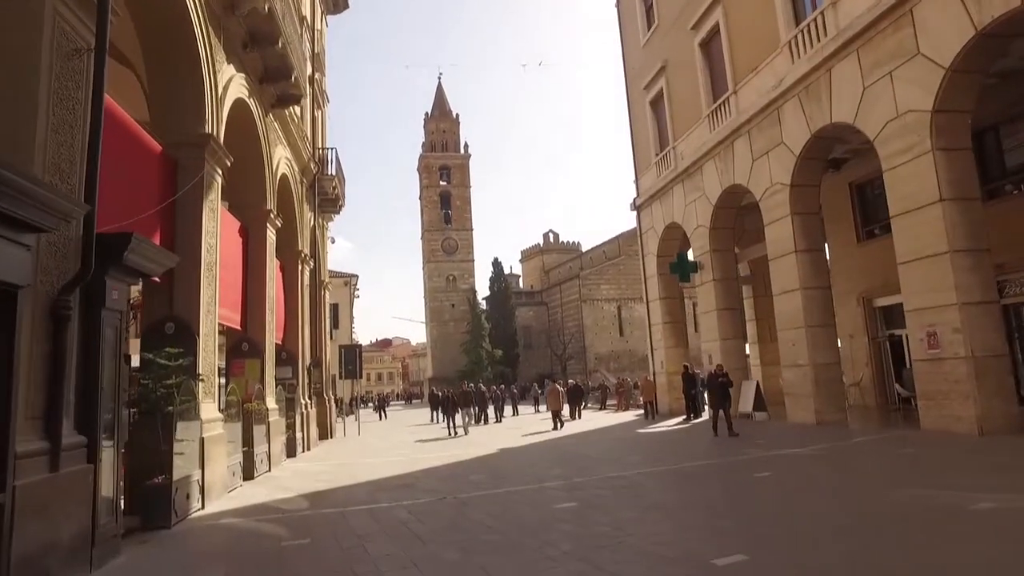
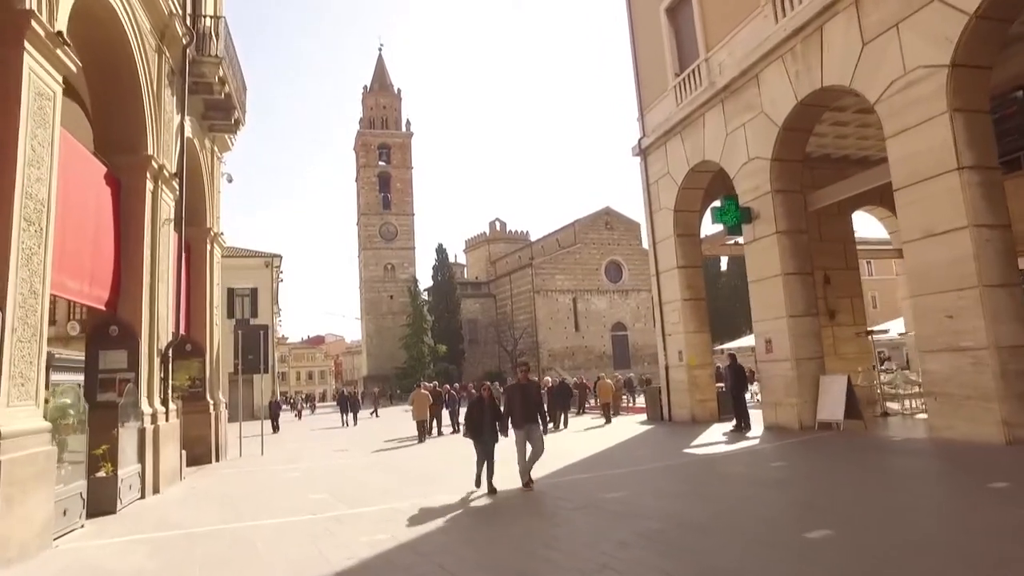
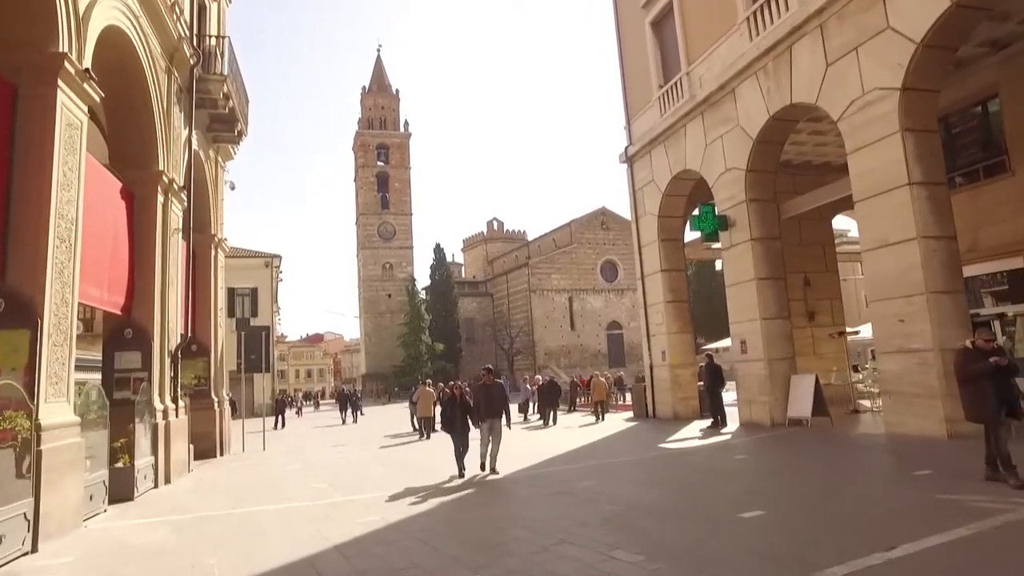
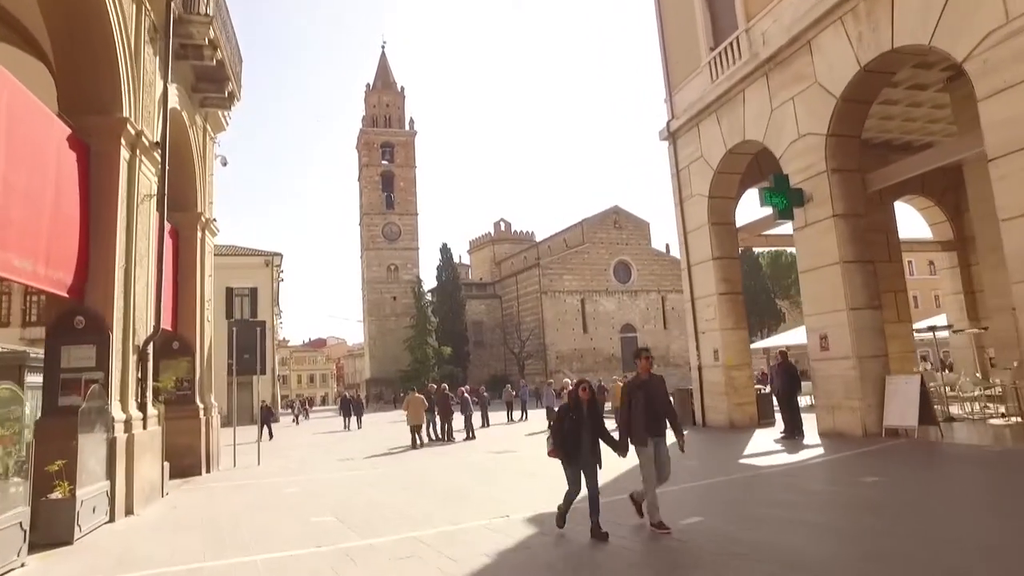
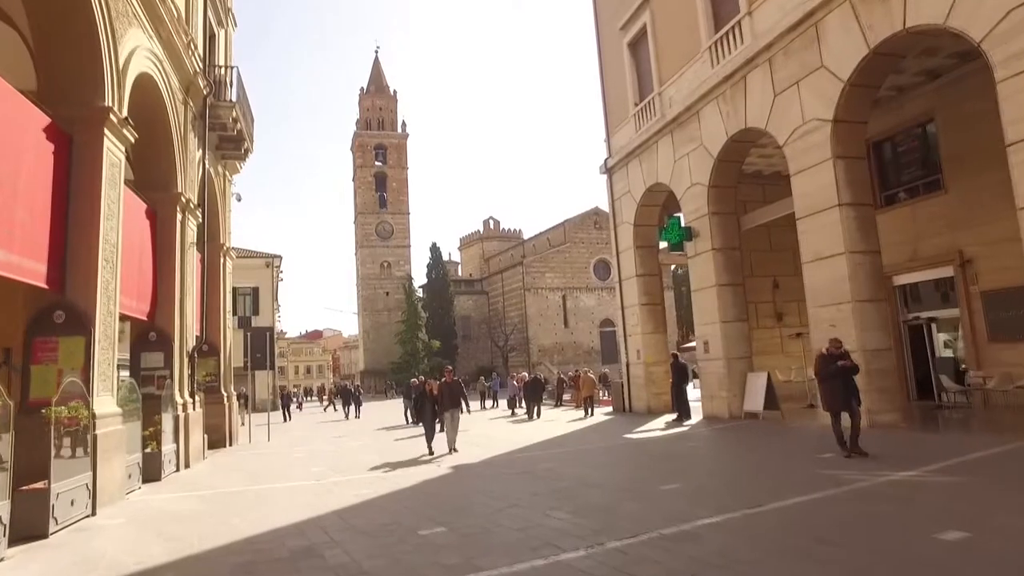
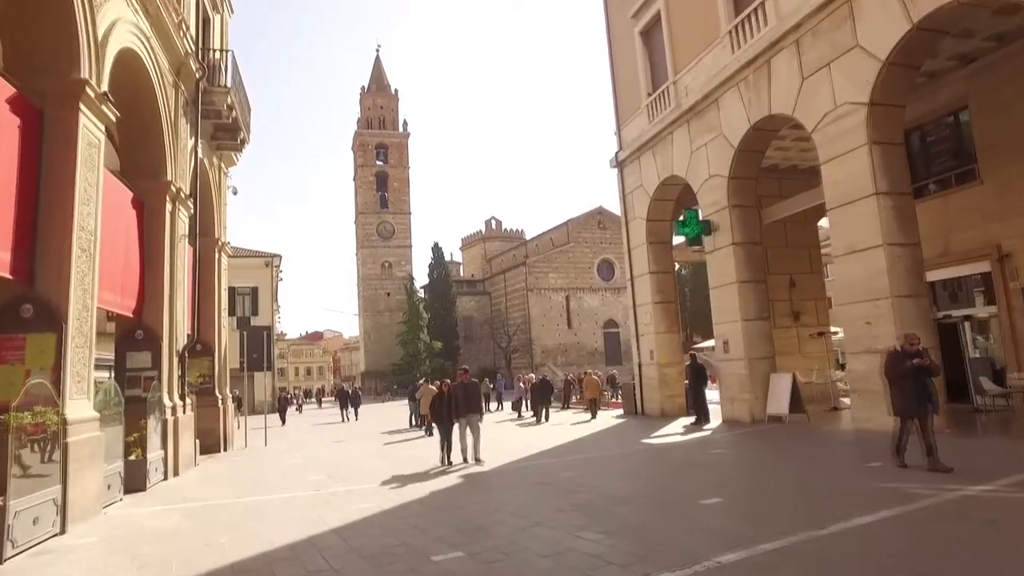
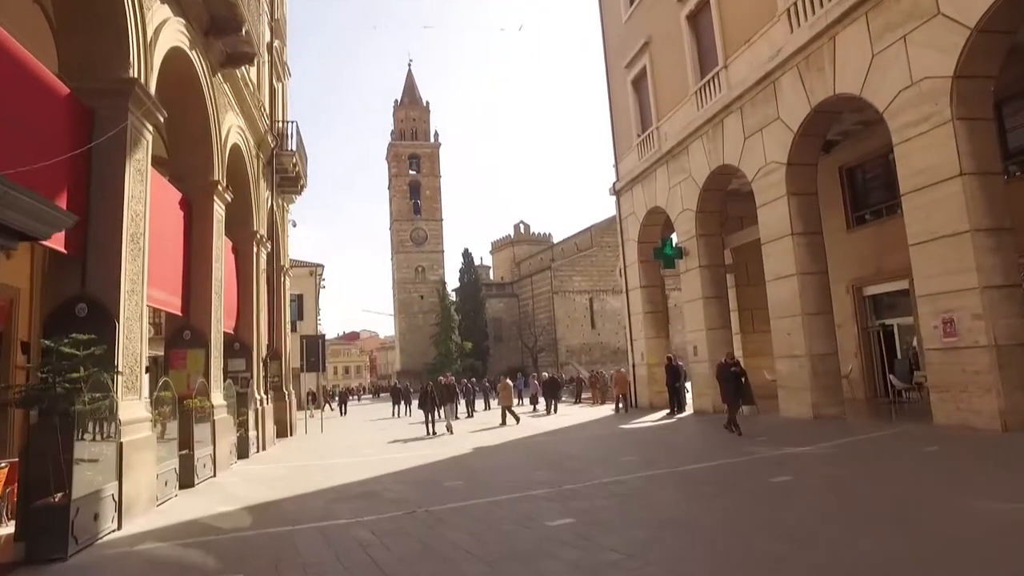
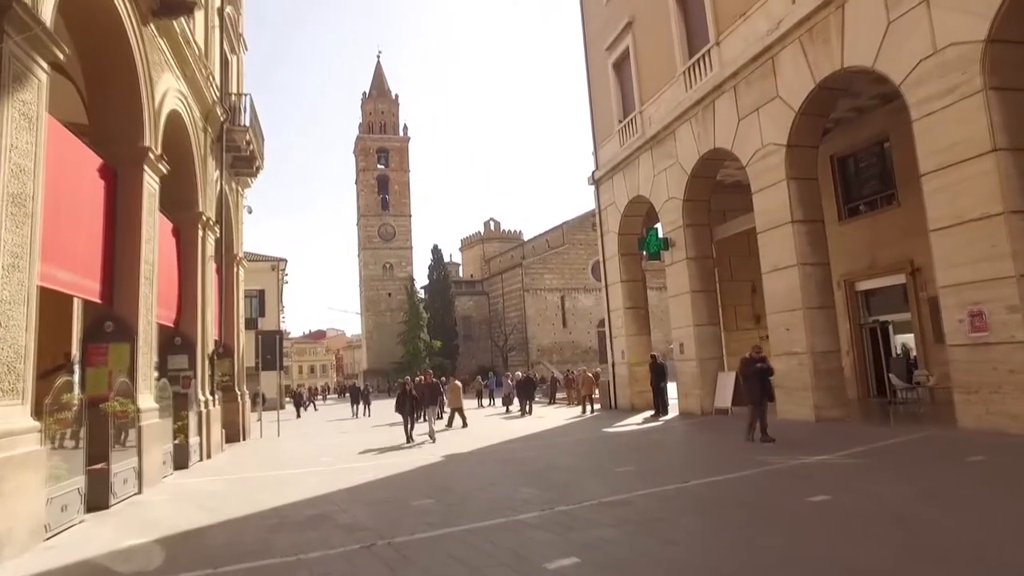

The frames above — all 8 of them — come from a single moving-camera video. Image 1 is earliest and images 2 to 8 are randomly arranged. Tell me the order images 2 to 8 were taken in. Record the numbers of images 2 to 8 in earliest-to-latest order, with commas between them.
7, 8, 5, 6, 3, 2, 4
